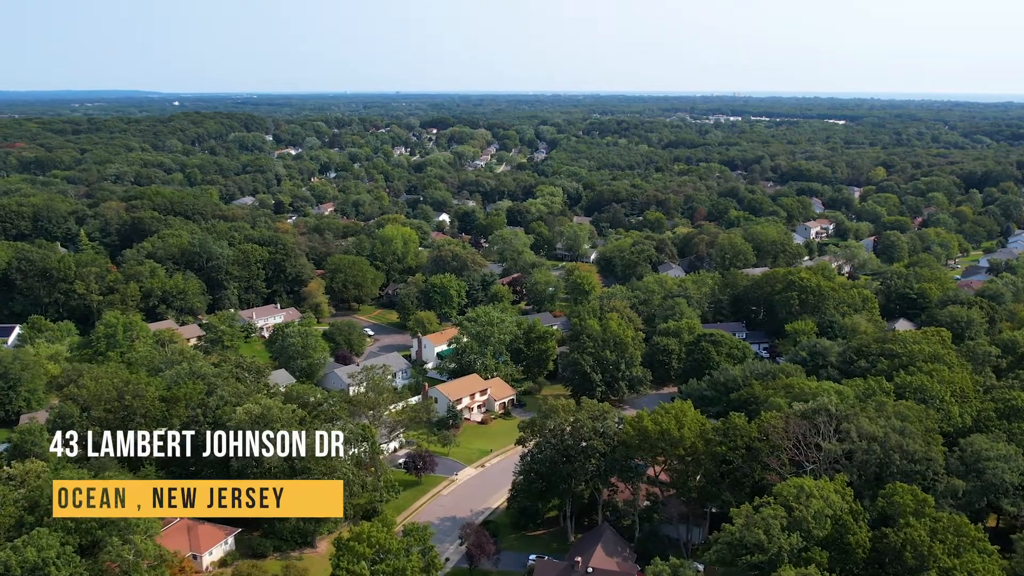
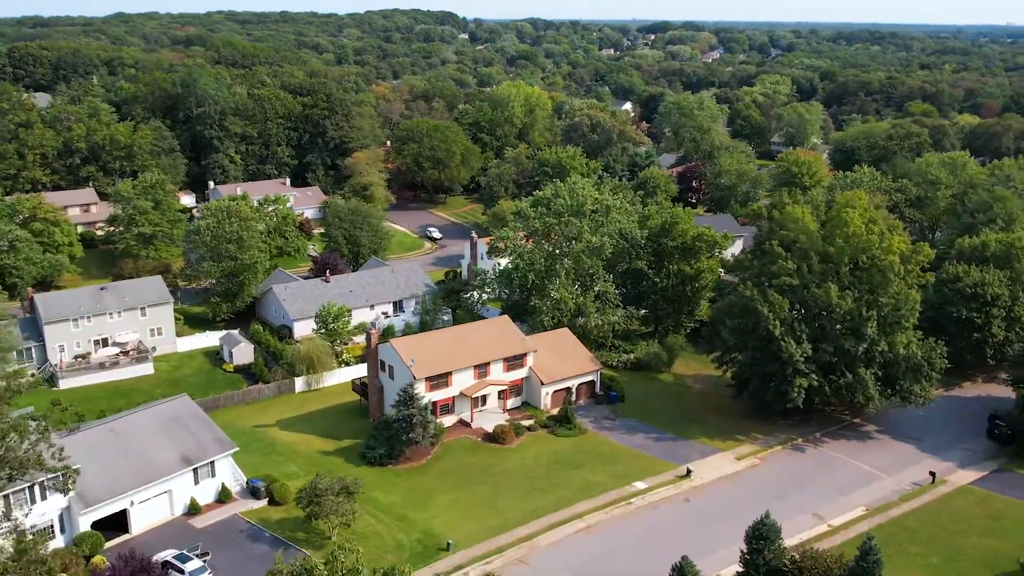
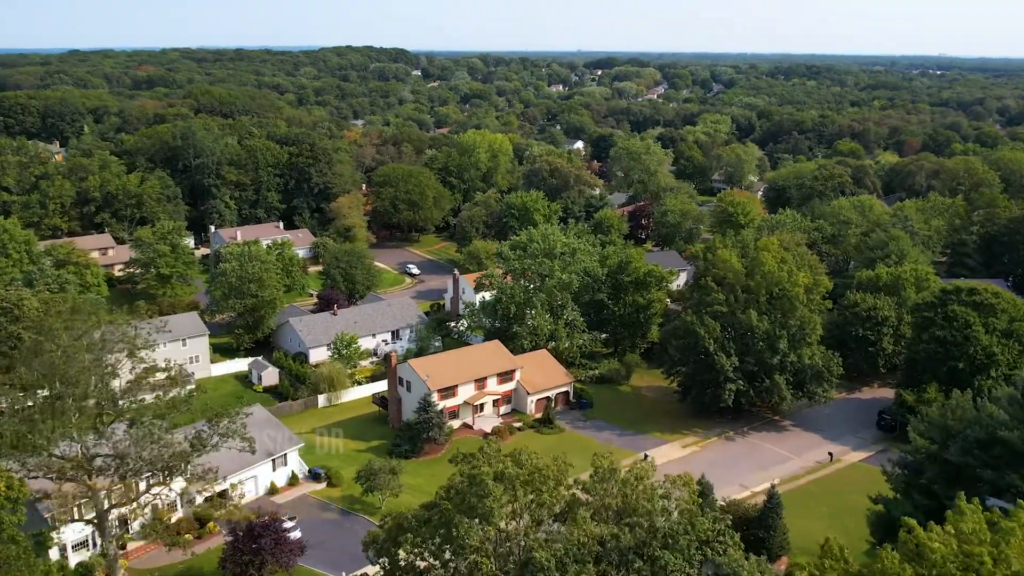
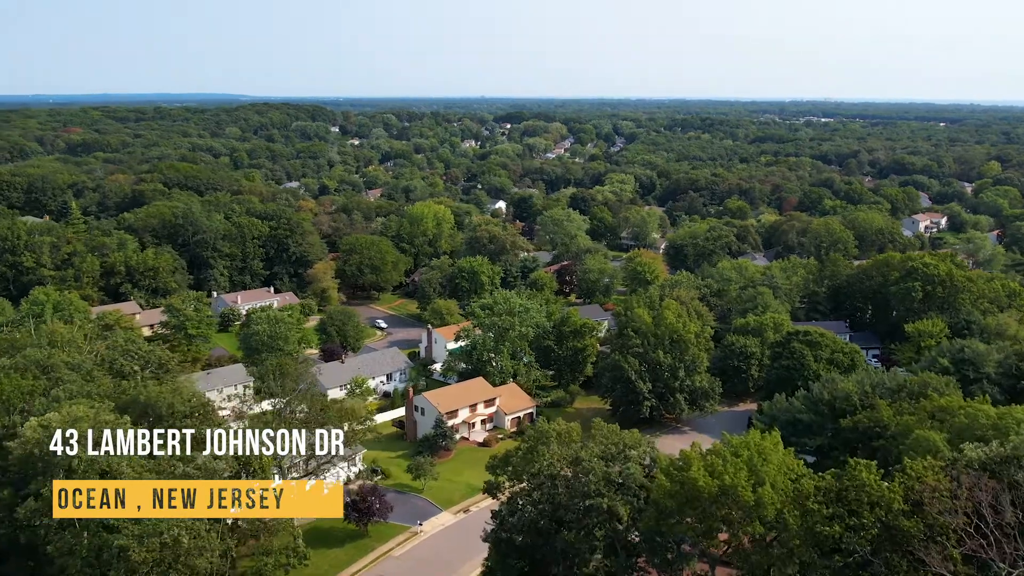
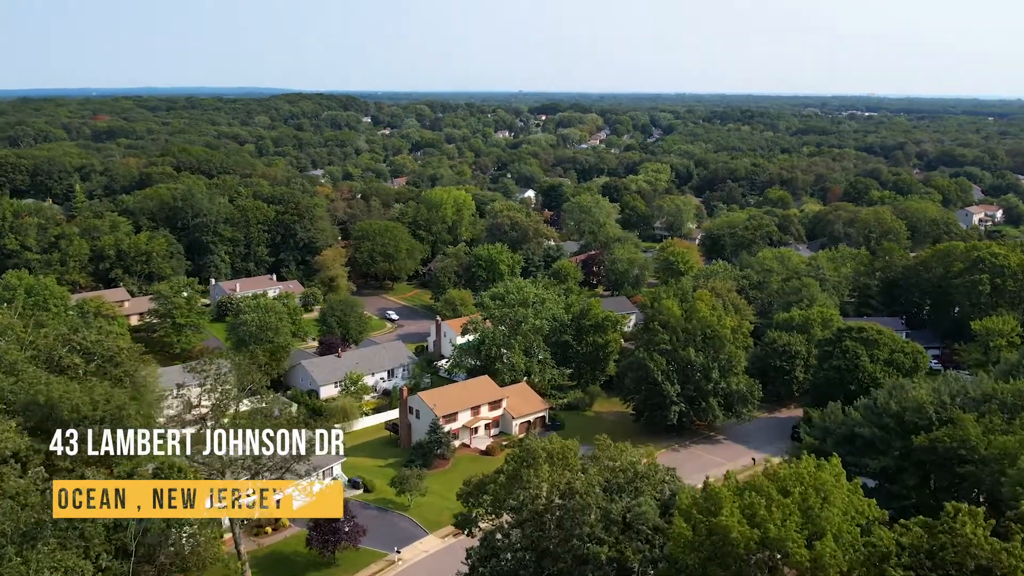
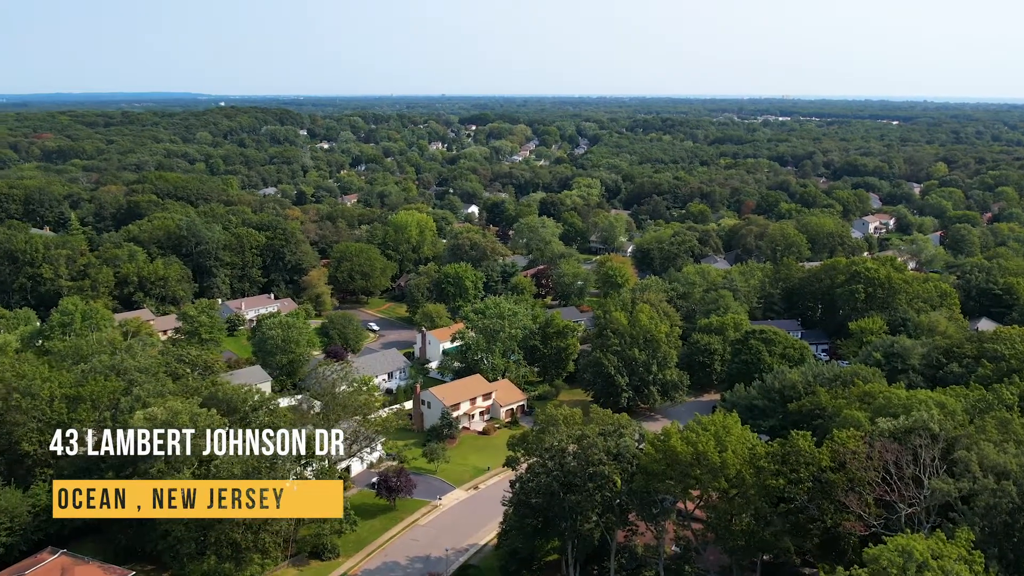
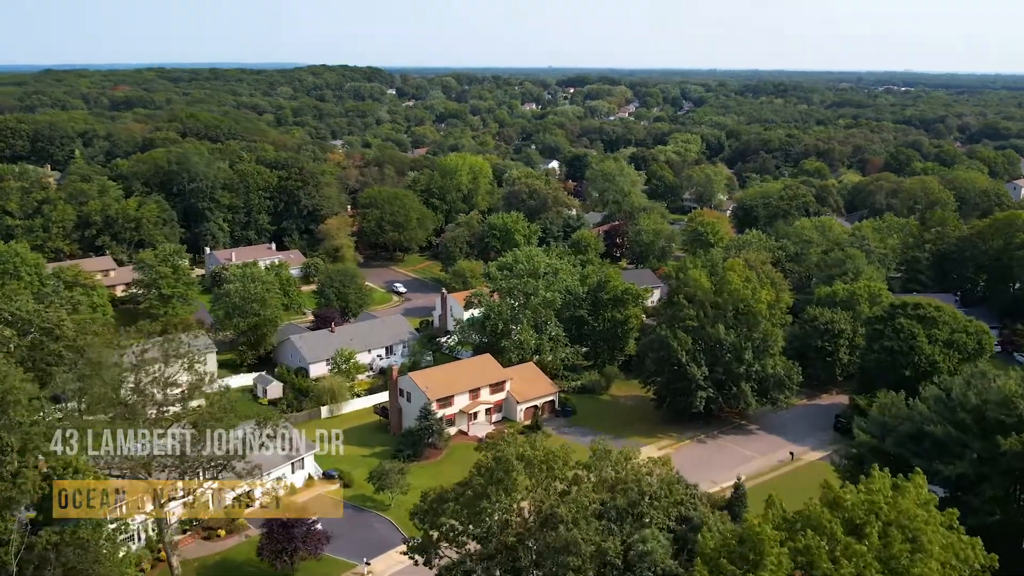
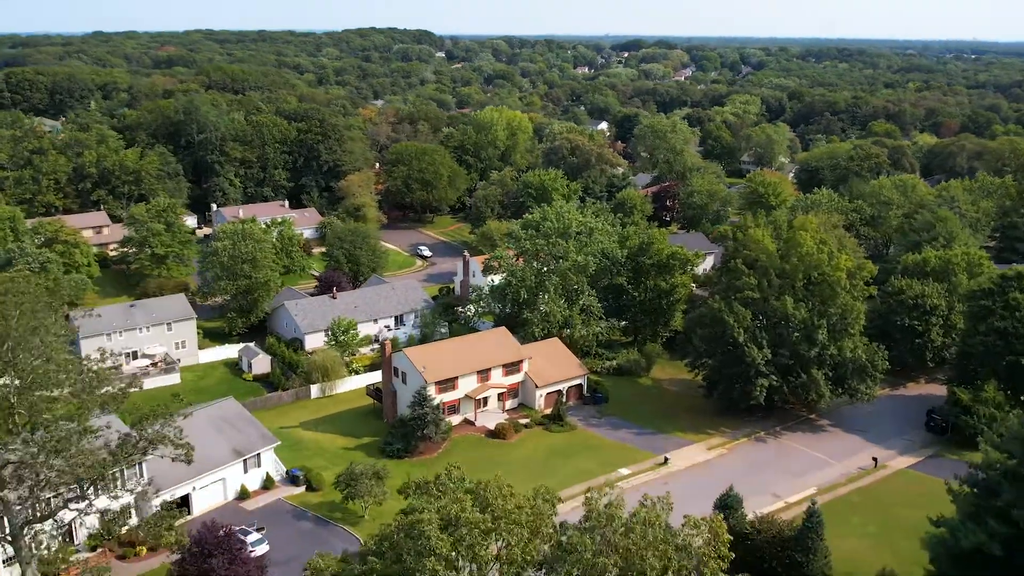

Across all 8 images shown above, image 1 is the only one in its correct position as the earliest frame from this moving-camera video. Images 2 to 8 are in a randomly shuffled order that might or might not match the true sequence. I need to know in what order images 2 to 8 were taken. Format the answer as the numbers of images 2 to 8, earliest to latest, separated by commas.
6, 4, 5, 7, 3, 8, 2
